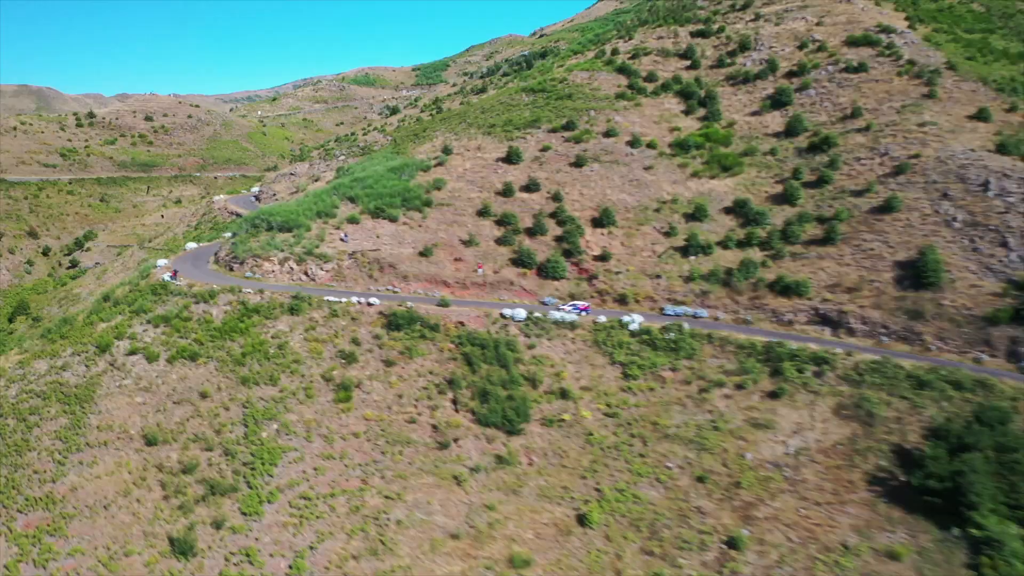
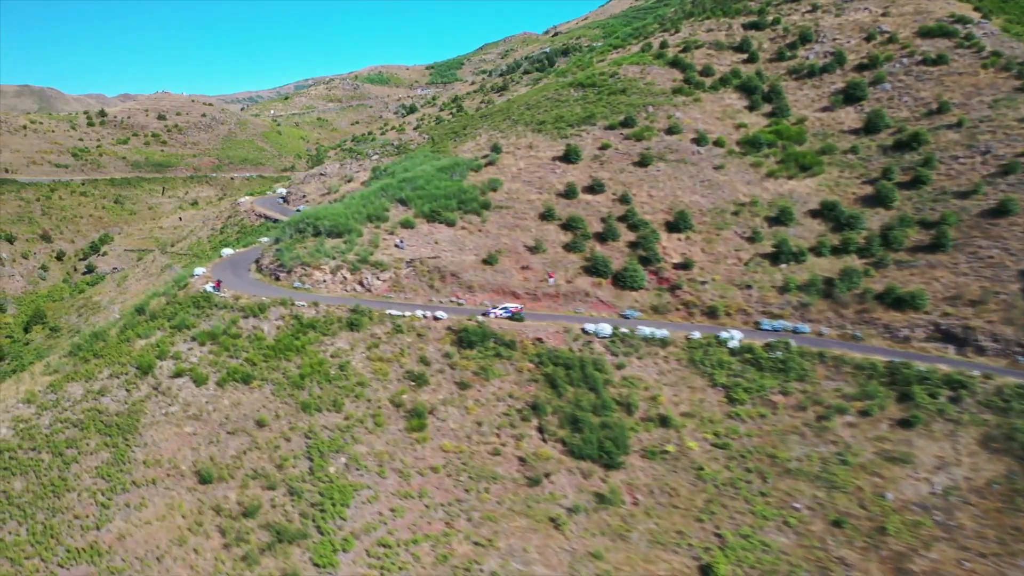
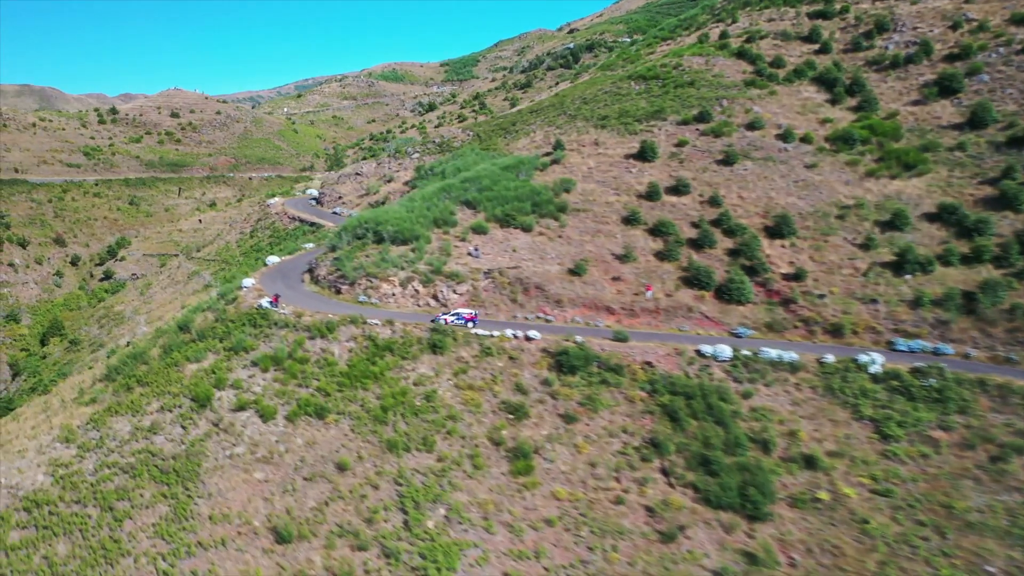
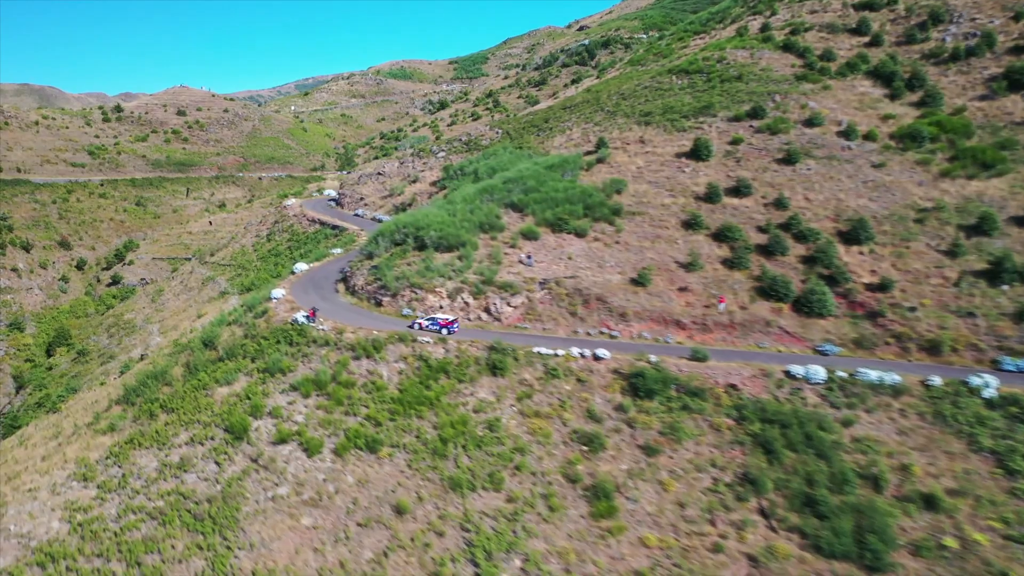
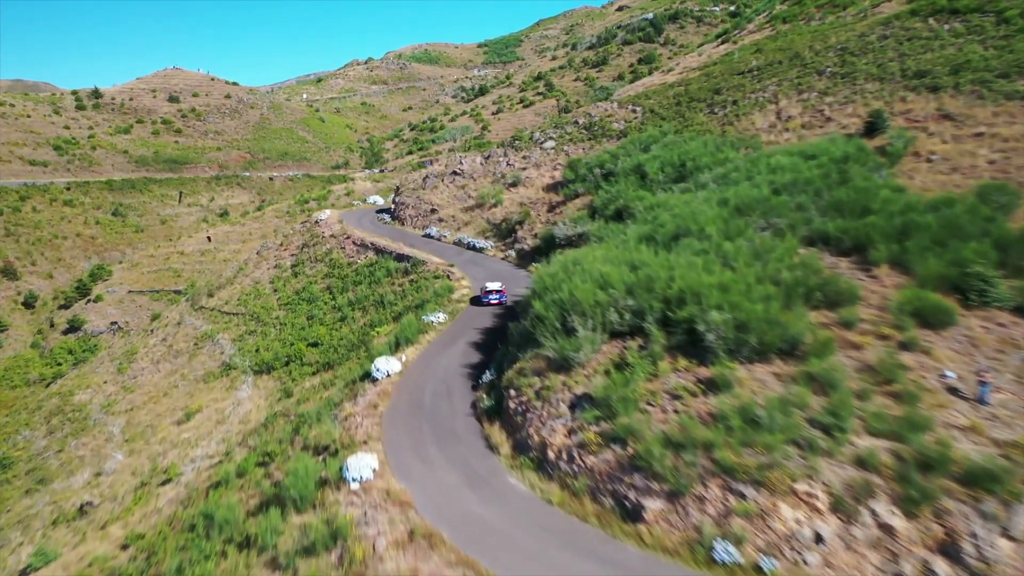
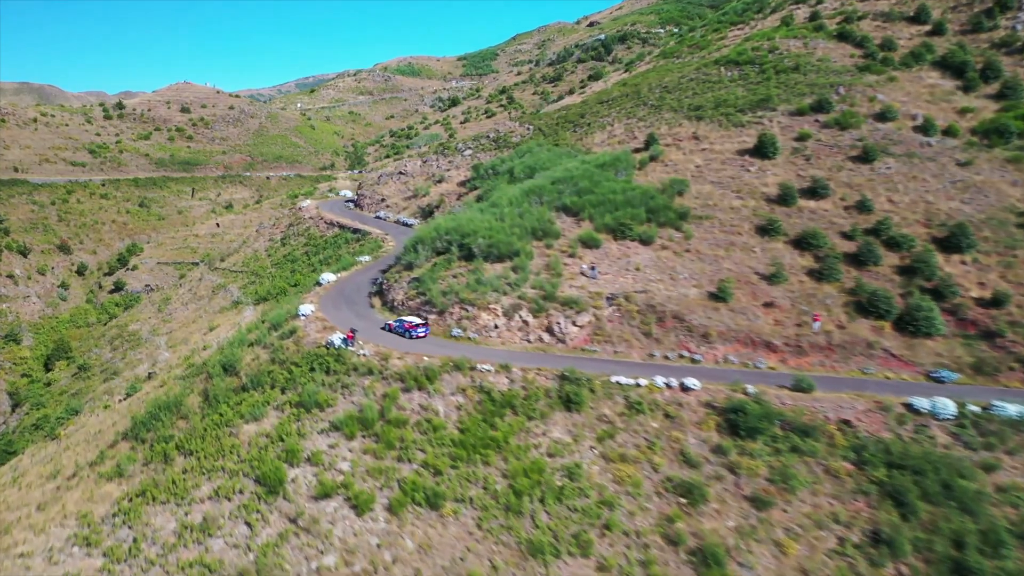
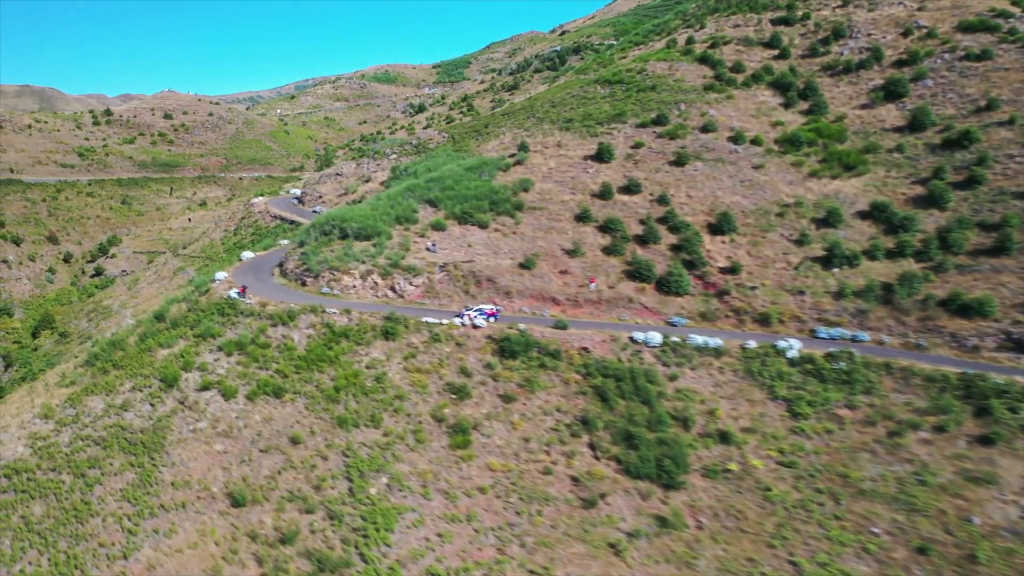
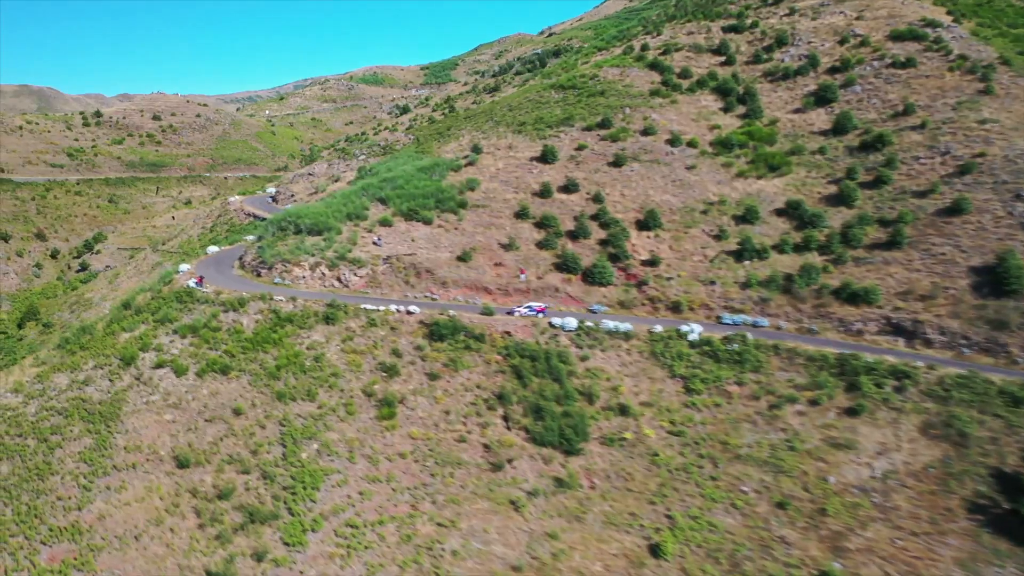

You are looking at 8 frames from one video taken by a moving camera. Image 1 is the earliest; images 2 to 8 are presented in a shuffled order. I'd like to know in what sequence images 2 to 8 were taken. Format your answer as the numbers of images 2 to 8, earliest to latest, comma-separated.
8, 2, 7, 3, 4, 6, 5
